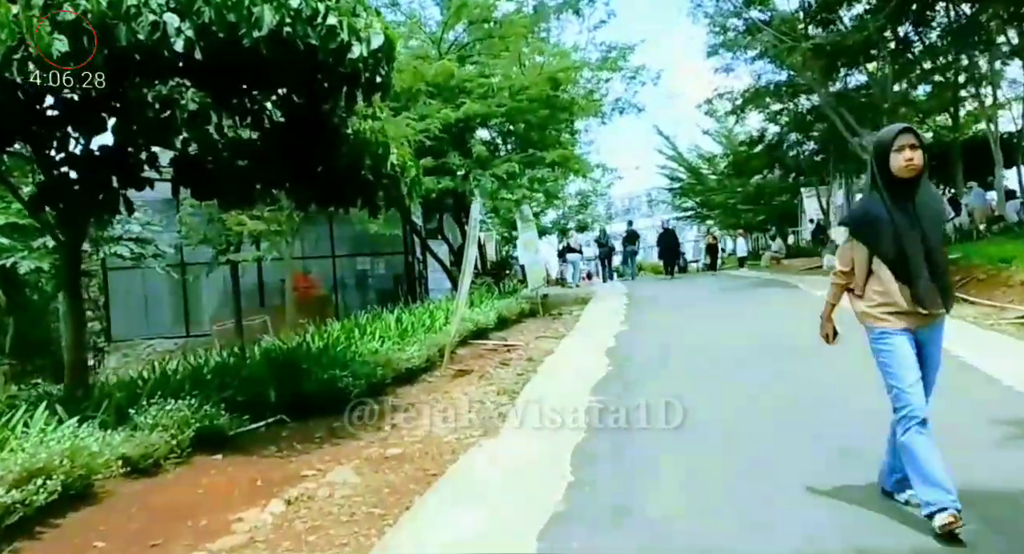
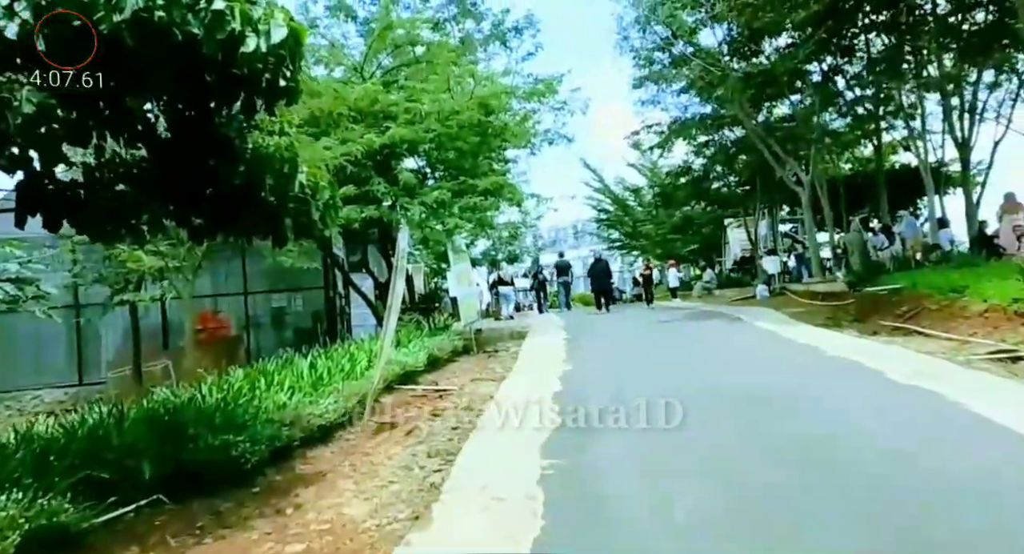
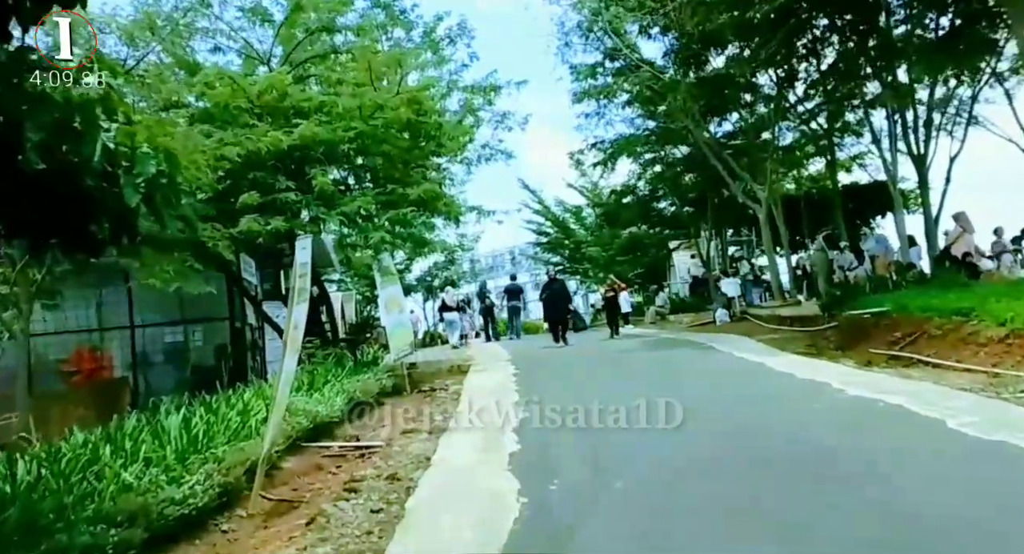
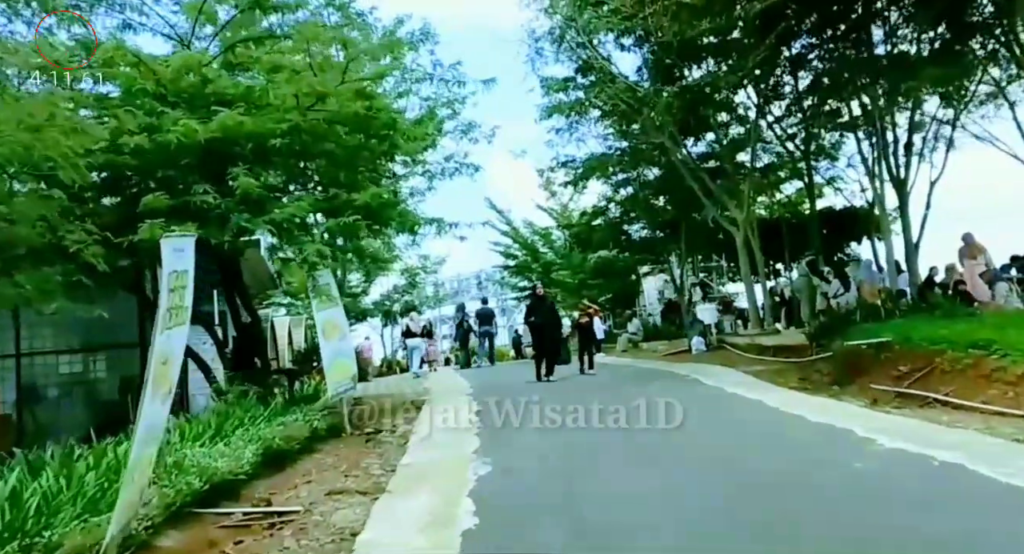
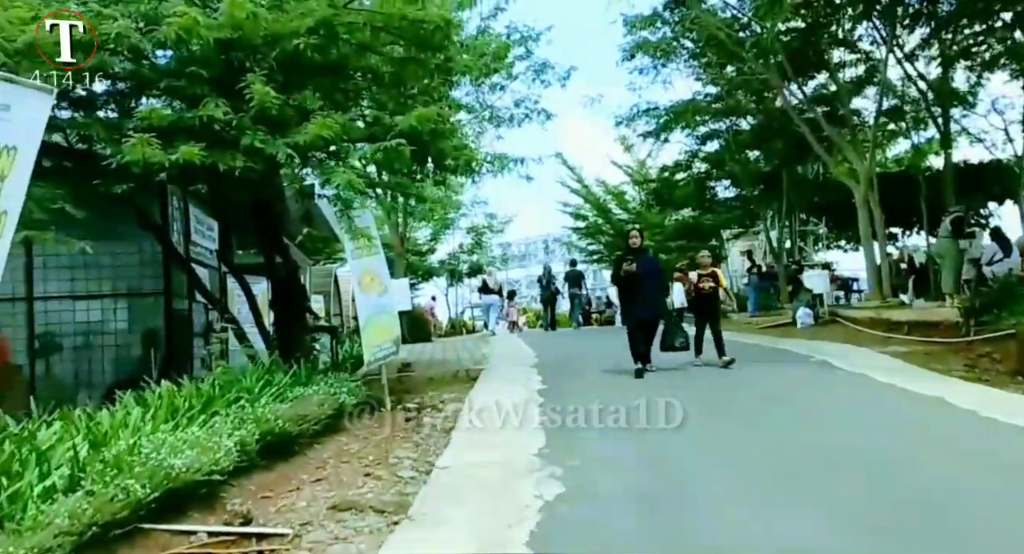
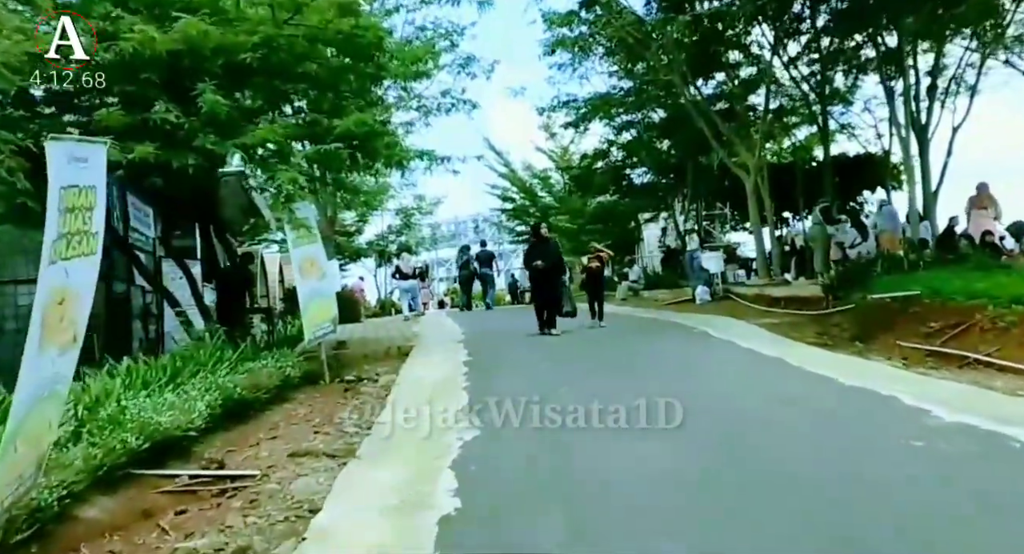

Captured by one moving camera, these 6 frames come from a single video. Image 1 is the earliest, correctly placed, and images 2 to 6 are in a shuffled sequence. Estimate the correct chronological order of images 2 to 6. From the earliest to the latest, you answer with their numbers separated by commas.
2, 3, 4, 6, 5
